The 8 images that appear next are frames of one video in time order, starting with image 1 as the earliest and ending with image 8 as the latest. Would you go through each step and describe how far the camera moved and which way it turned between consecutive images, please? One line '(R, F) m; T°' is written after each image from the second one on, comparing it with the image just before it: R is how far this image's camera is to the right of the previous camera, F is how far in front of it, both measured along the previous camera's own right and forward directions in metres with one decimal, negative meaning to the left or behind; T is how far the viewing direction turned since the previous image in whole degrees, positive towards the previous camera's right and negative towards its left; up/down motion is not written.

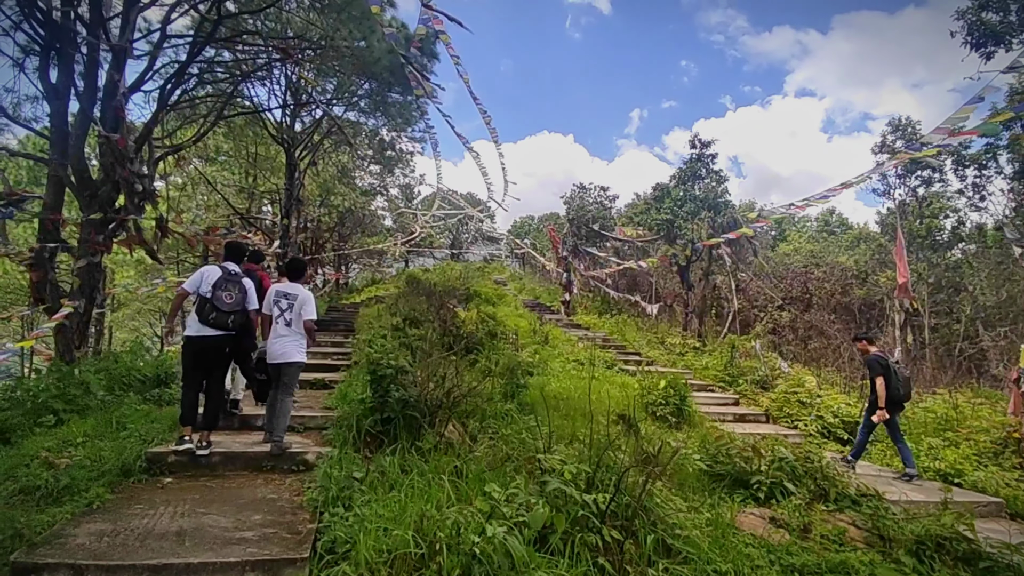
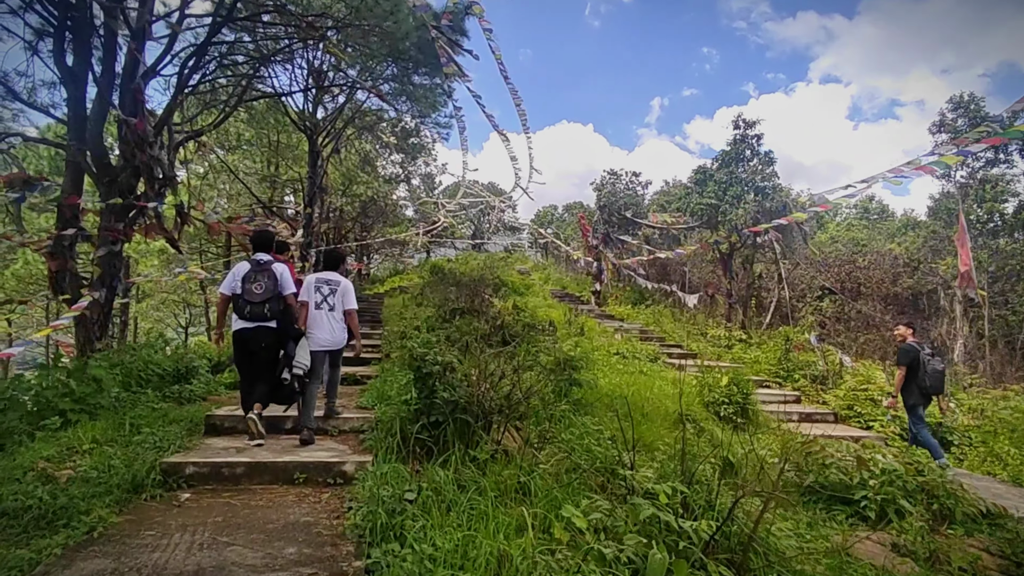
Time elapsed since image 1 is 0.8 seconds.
(-0.3, +0.5) m; -2°
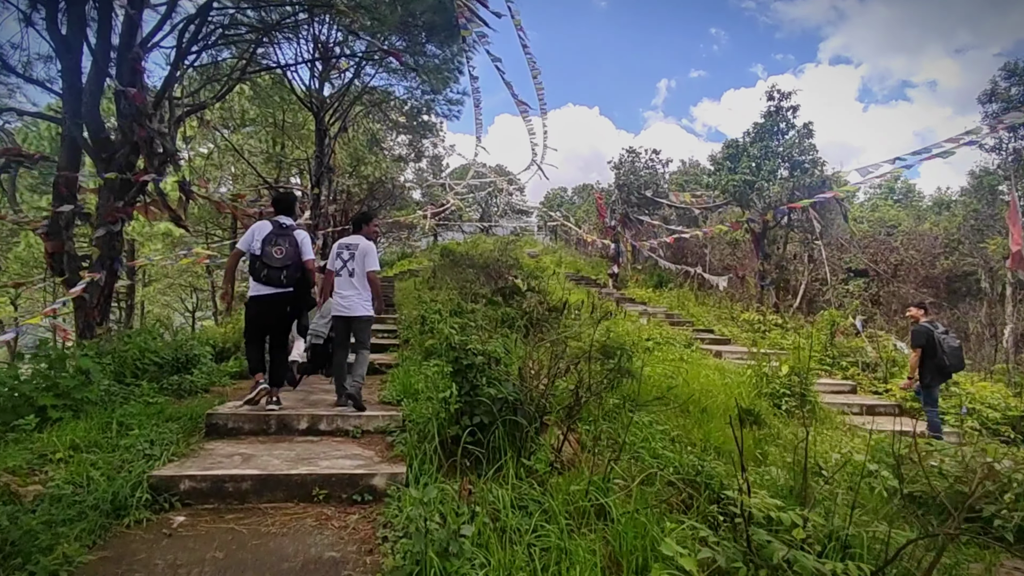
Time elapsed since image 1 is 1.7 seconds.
(-0.2, +0.5) m; -1°
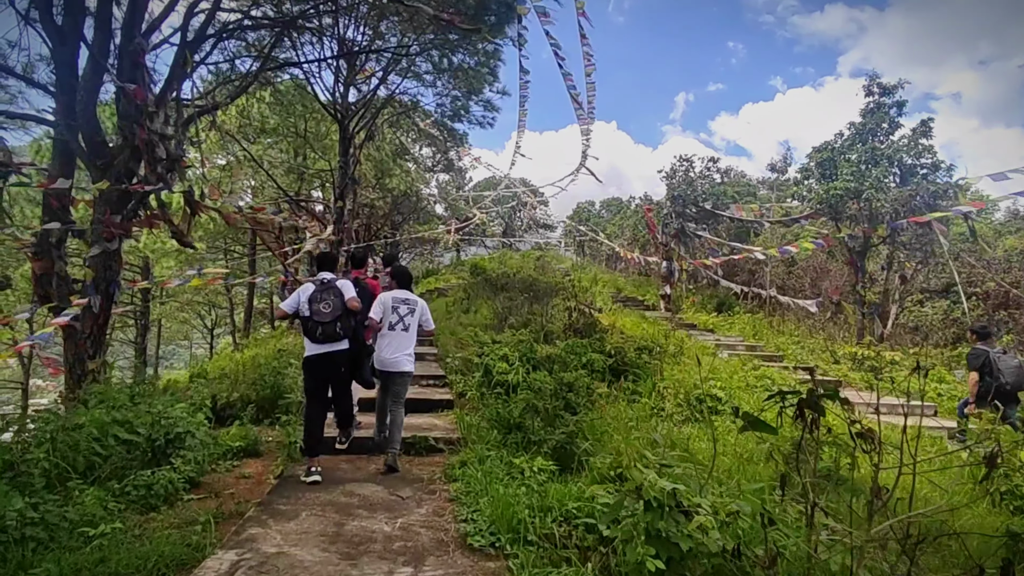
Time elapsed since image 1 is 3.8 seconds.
(-0.6, +1.4) m; -2°
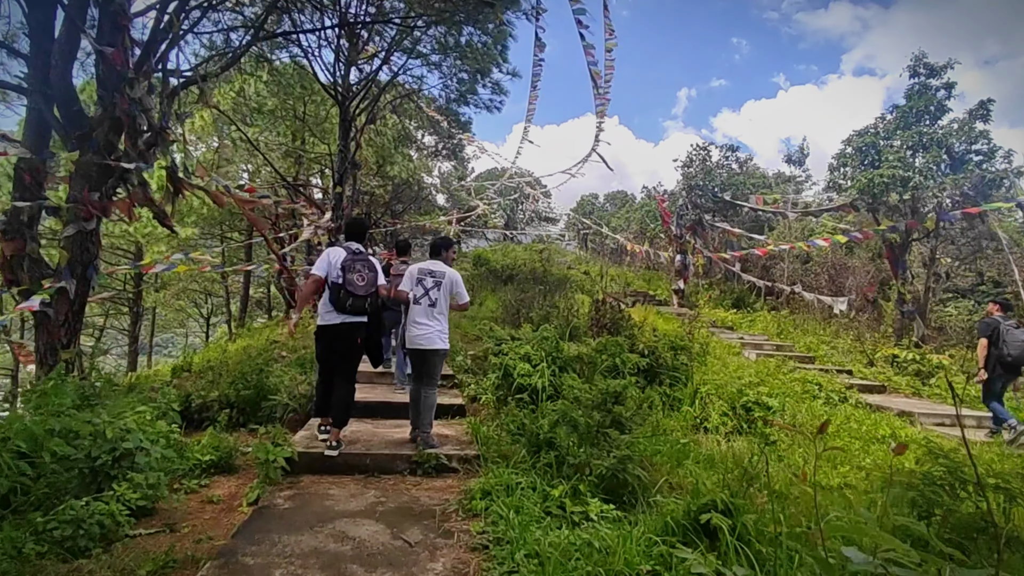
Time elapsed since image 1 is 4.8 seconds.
(-0.2, +0.6) m; 0°
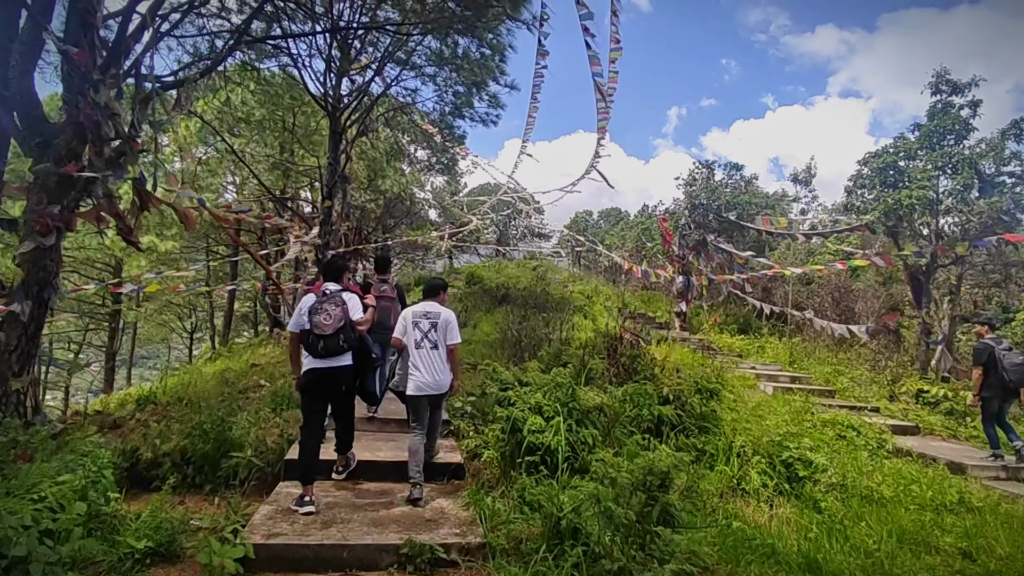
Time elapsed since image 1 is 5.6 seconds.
(-0.1, +0.6) m; +1°
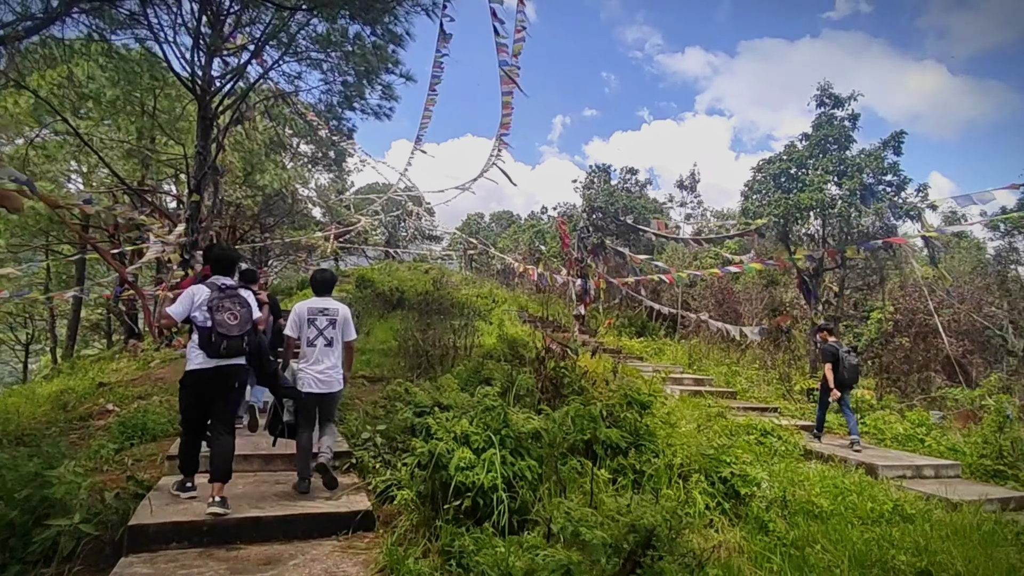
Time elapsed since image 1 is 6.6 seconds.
(-0.1, +0.5) m; +11°
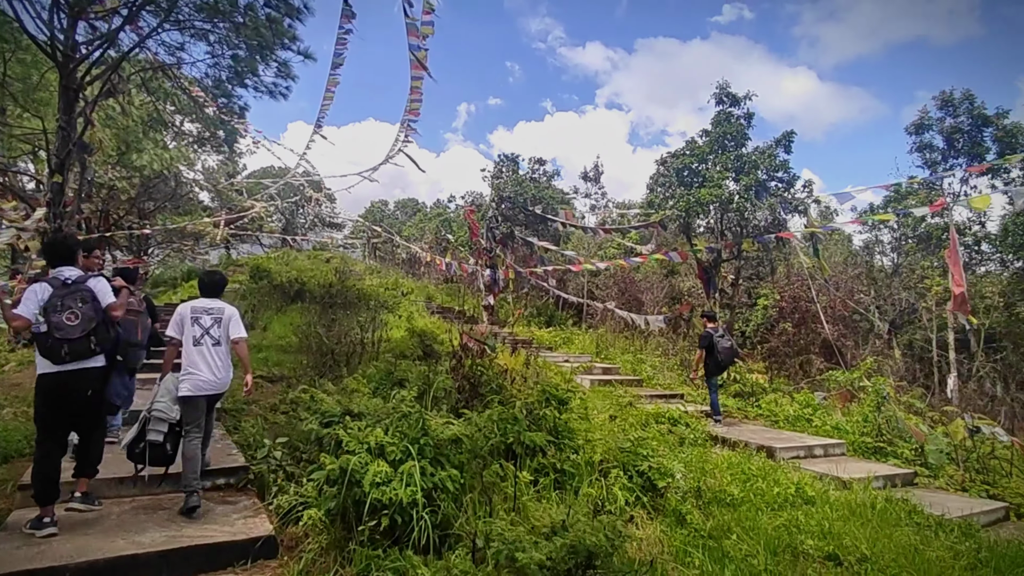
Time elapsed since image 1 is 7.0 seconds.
(-0.1, +0.2) m; +9°
